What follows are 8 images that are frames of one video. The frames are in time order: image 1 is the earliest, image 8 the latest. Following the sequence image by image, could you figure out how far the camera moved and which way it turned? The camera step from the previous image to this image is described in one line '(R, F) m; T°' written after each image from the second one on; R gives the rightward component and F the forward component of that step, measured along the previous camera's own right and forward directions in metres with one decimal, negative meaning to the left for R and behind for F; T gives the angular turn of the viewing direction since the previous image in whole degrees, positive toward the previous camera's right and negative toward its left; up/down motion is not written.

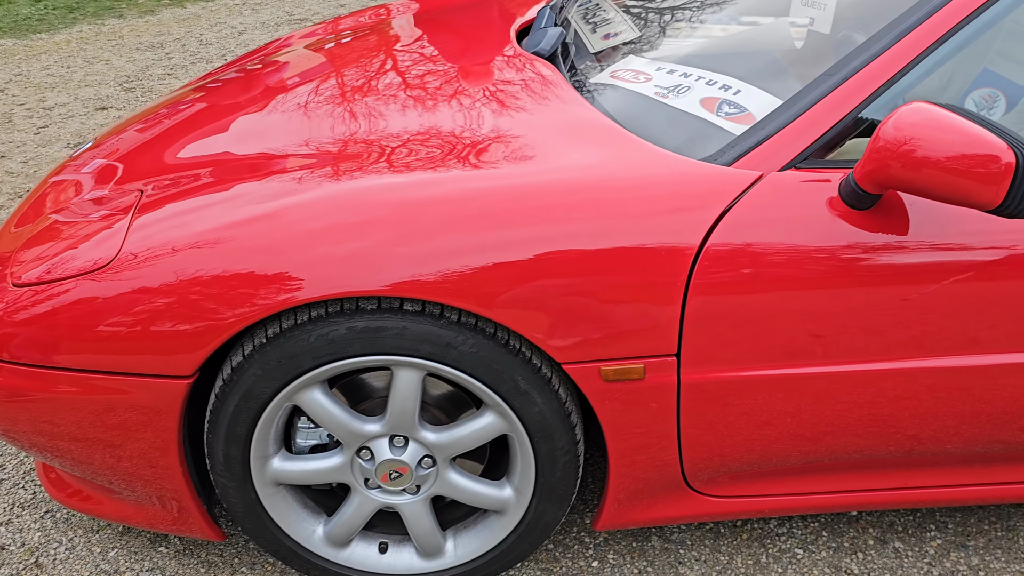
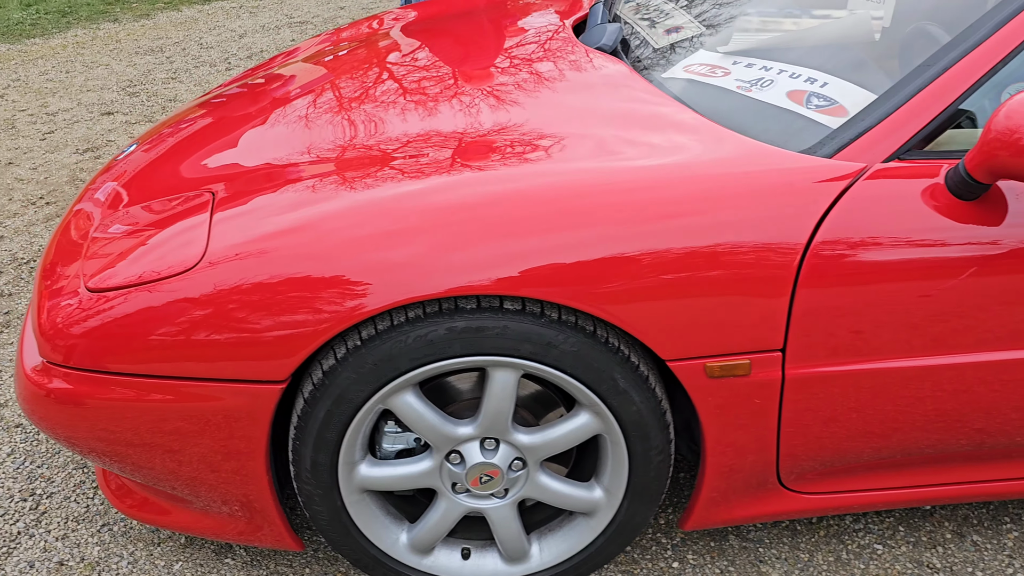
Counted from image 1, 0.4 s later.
(-0.2, 0.0) m; +1°
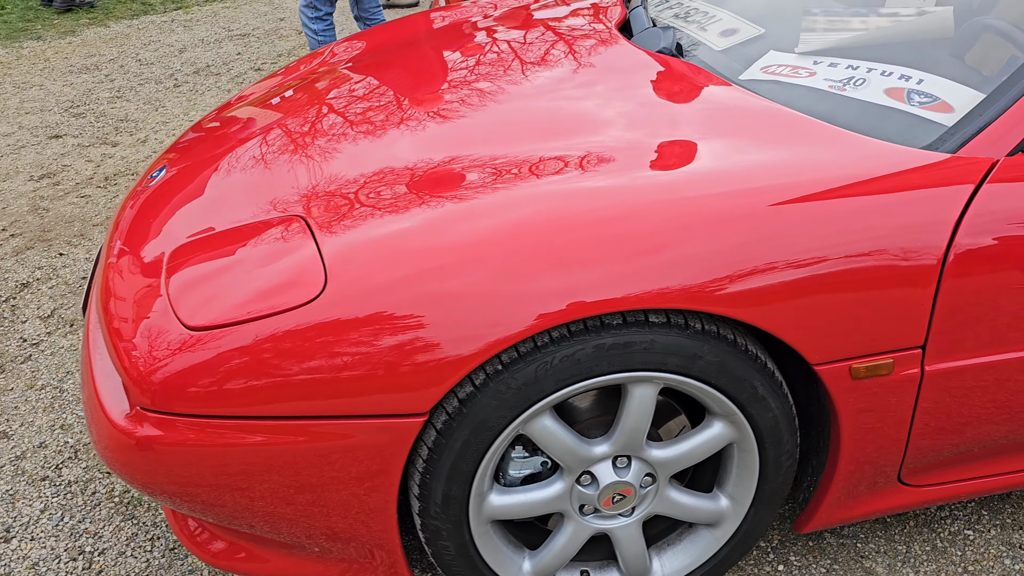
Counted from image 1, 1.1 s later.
(-0.3, +0.1) m; +6°
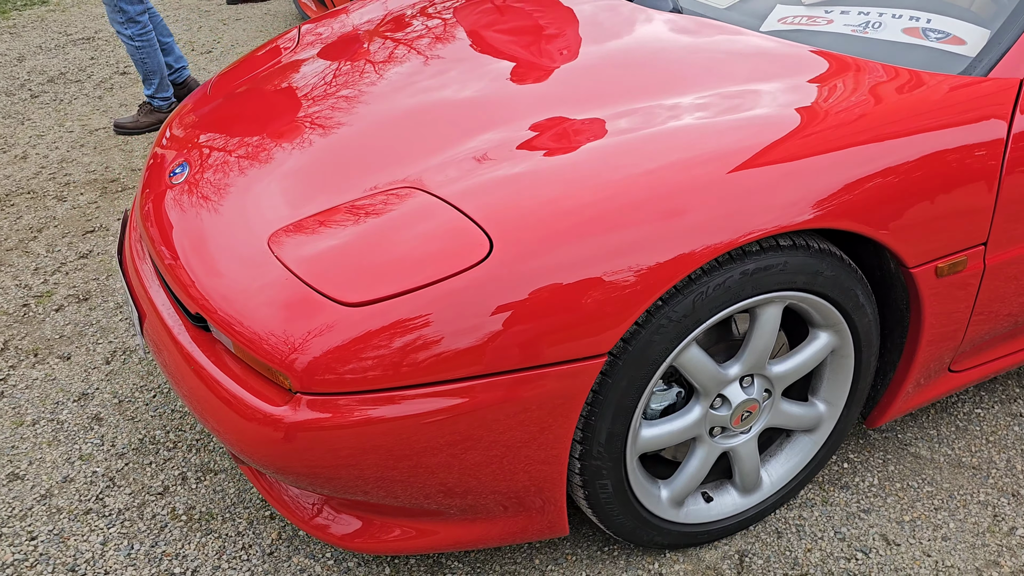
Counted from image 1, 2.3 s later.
(-0.5, 0.0) m; +12°
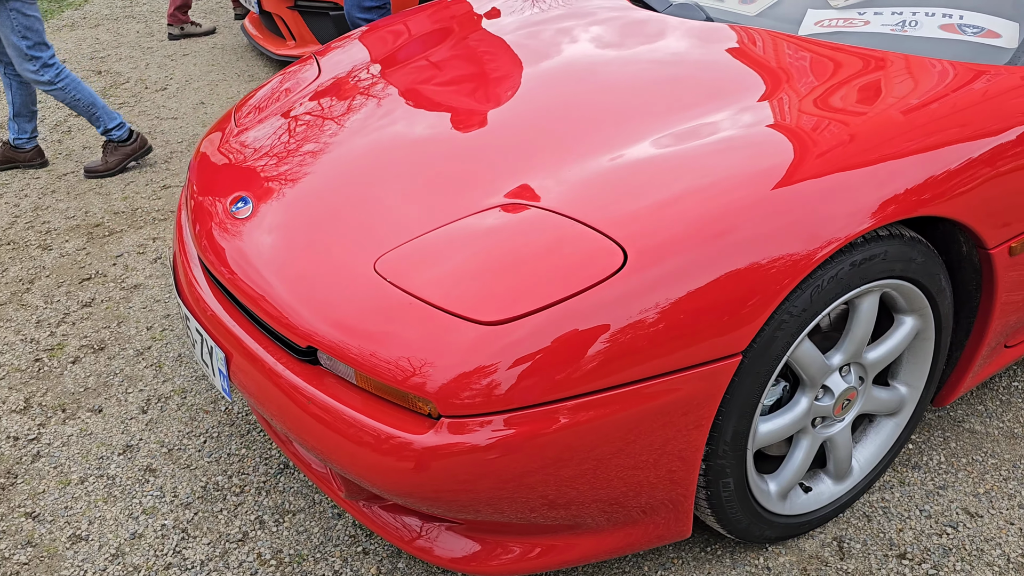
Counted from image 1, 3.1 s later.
(-0.3, 0.0) m; +5°
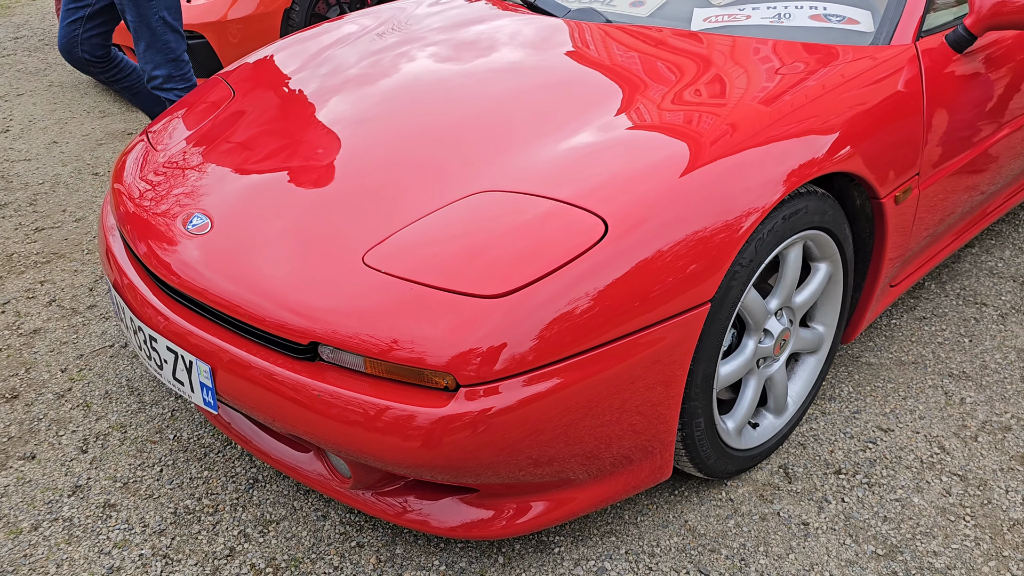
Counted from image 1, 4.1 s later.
(-0.3, -0.1) m; +11°
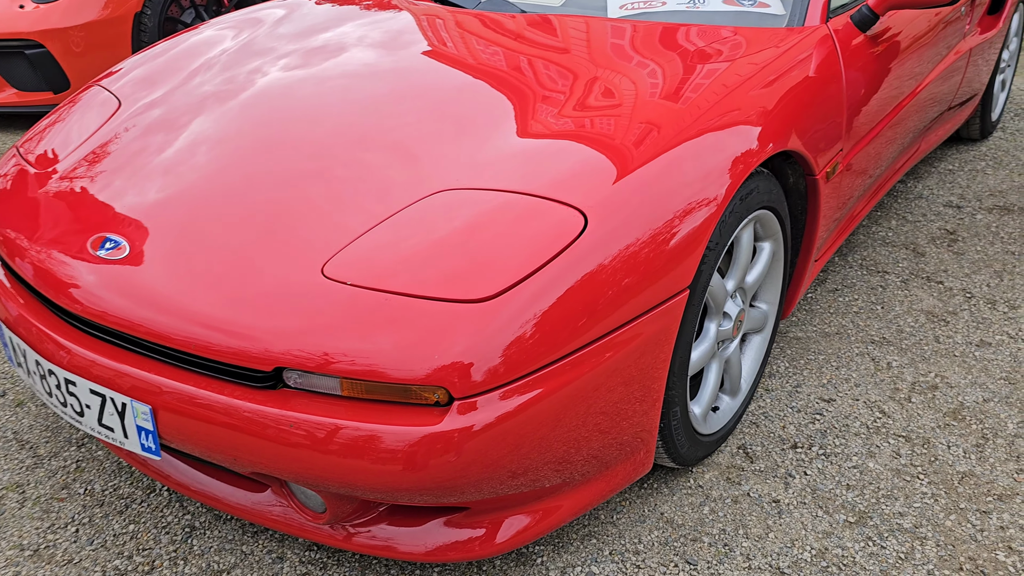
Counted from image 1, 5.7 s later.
(-0.2, +0.1) m; +10°
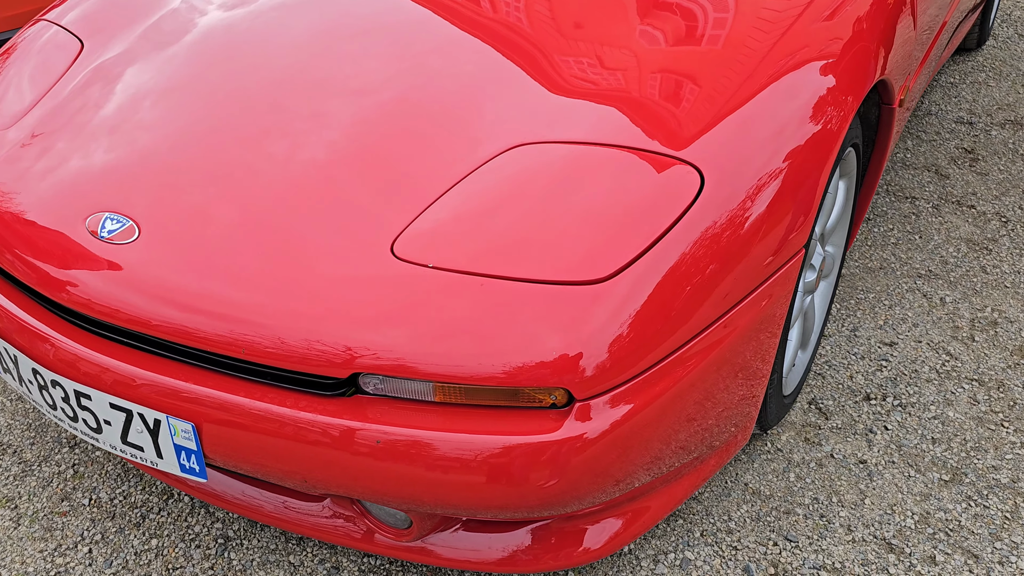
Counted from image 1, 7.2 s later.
(-0.2, +0.2) m; +5°
